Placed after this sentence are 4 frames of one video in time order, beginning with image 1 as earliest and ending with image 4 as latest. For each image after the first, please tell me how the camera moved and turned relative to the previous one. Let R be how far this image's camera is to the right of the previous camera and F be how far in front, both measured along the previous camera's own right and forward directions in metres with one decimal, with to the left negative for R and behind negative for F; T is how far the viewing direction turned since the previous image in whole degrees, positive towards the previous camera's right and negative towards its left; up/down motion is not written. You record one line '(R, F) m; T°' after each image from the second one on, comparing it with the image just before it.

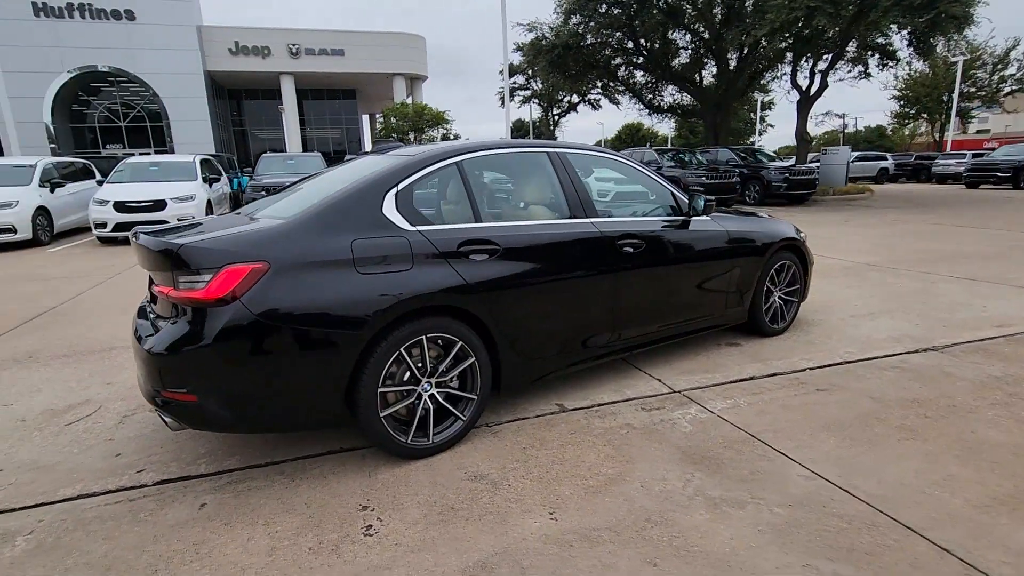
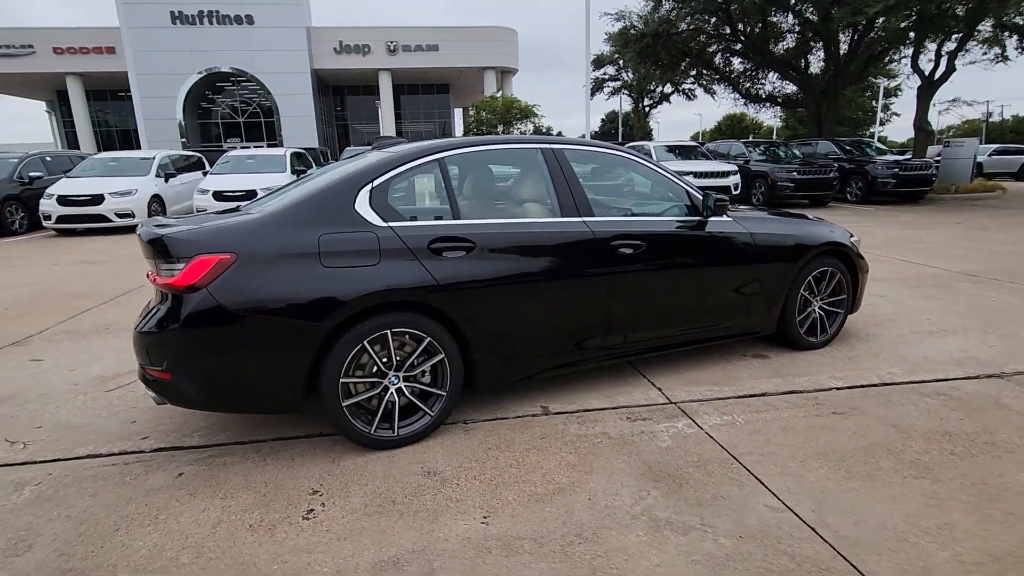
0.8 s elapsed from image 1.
(+0.6, +0.1) m; -9°
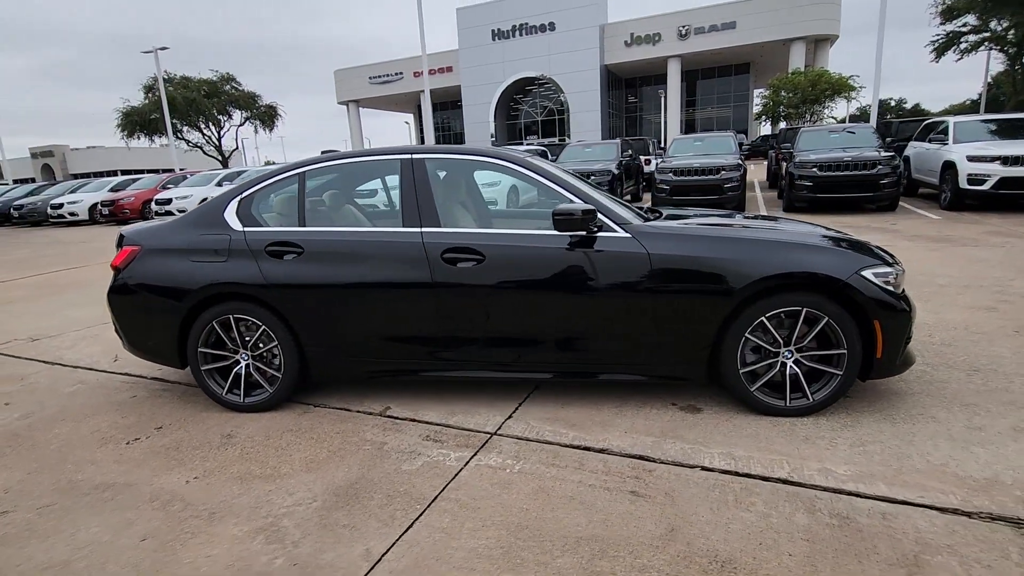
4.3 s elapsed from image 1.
(+2.7, +0.8) m; -31°
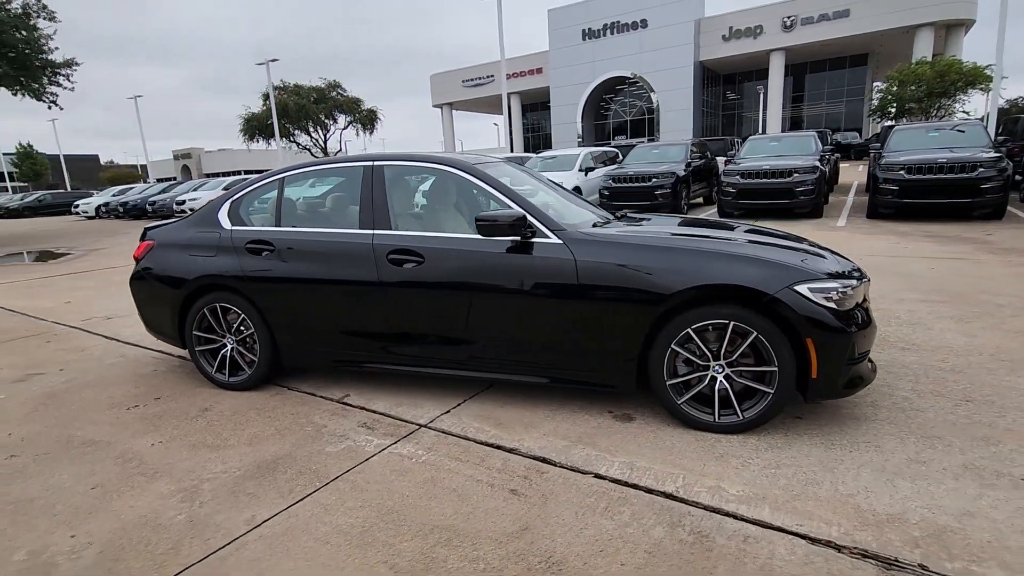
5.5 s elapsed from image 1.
(+1.0, -0.1) m; -10°
